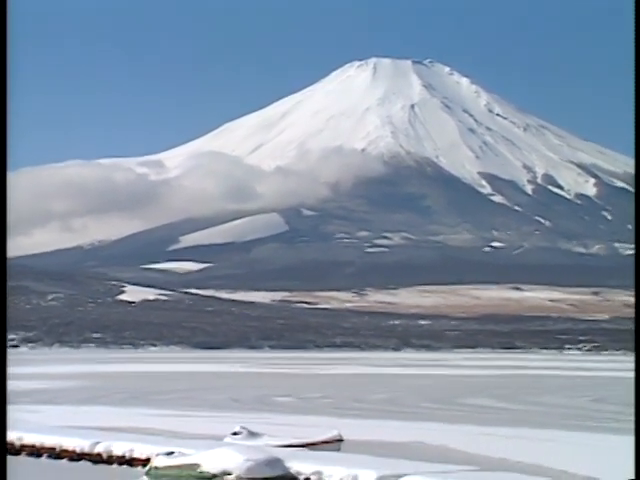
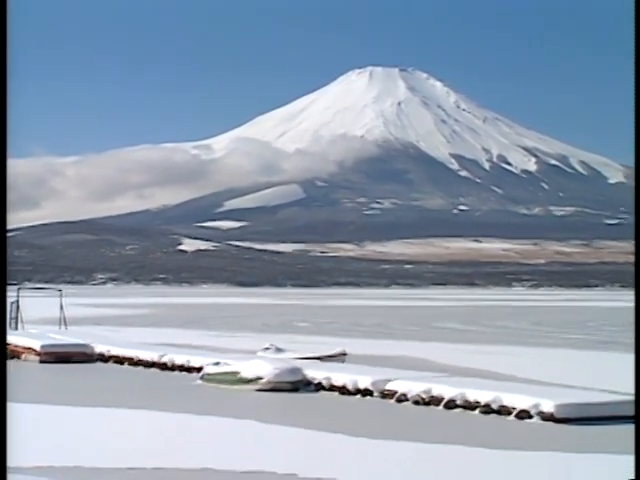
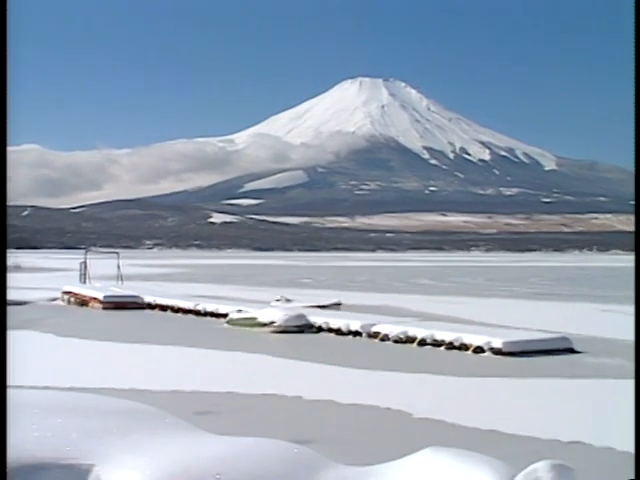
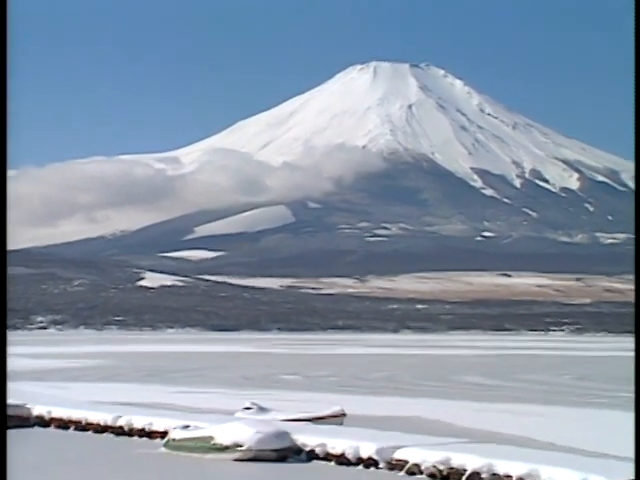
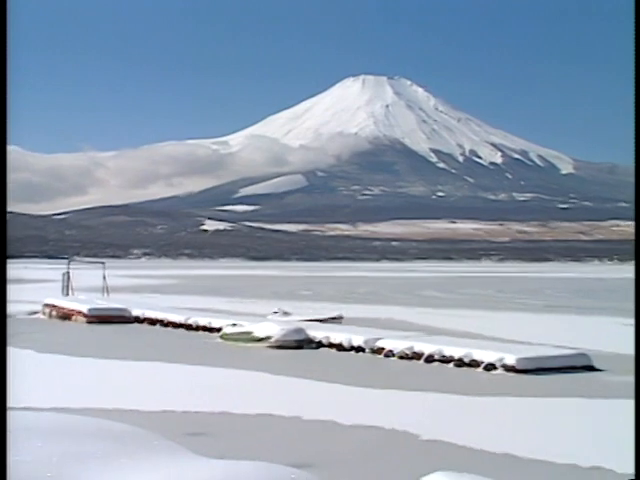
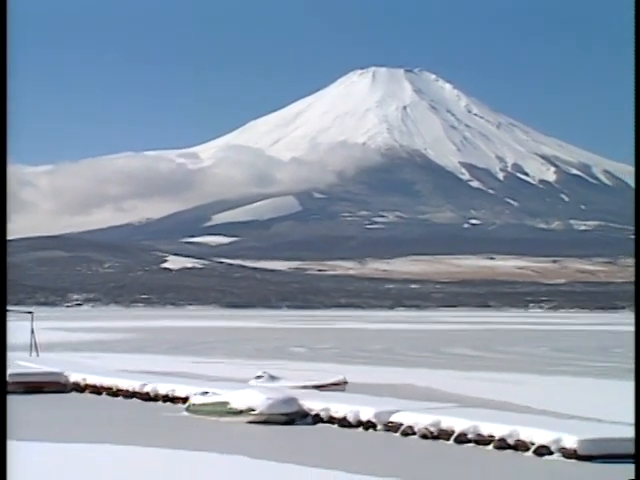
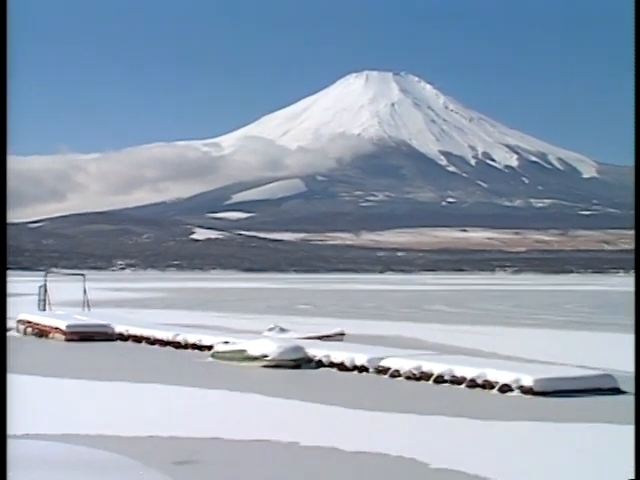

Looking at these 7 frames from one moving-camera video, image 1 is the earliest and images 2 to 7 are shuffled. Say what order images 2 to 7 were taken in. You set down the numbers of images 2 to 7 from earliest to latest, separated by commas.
4, 6, 2, 7, 5, 3
